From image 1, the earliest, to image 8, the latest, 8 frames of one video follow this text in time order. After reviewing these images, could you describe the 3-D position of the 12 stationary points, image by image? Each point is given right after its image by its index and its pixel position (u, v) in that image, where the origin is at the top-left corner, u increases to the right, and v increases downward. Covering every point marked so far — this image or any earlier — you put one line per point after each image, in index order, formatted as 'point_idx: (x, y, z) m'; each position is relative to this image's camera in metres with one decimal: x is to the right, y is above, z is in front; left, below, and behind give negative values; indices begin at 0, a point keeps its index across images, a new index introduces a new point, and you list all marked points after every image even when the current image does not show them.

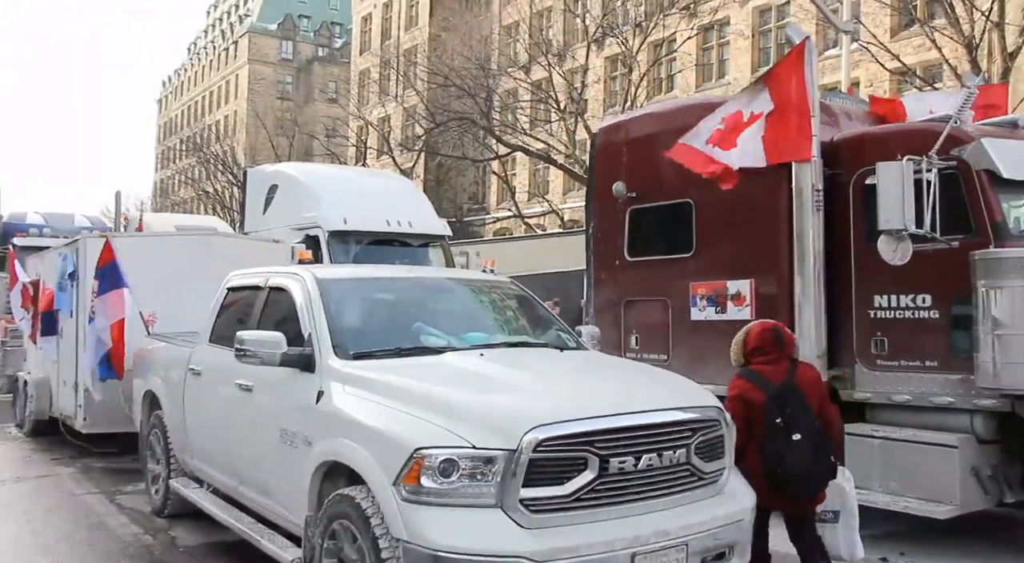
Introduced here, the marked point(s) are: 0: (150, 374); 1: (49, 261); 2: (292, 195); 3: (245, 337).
0: (-2.9, -0.7, +7.3) m
1: (-5.3, +0.2, +10.6) m
2: (-3.4, +1.3, +13.9) m
3: (-1.4, -0.3, +4.8) m
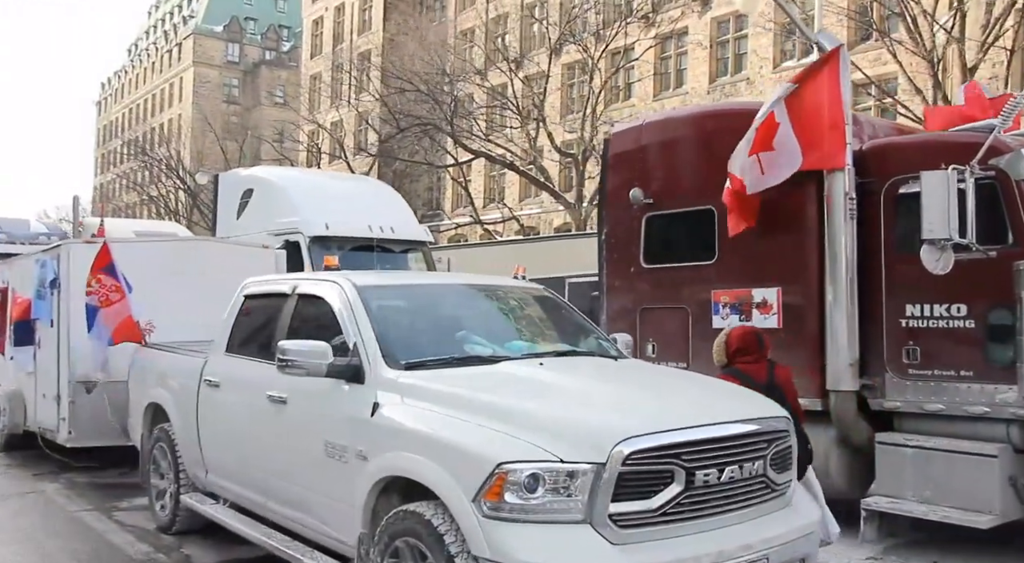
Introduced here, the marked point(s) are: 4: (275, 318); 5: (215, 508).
0: (-2.8, -0.8, +7.0) m
1: (-5.4, +0.2, +10.2) m
2: (-3.6, +1.2, +13.6) m
3: (-1.1, -0.3, +4.6) m
4: (-1.5, -0.2, +5.6) m
5: (-1.9, -1.5, +5.9) m
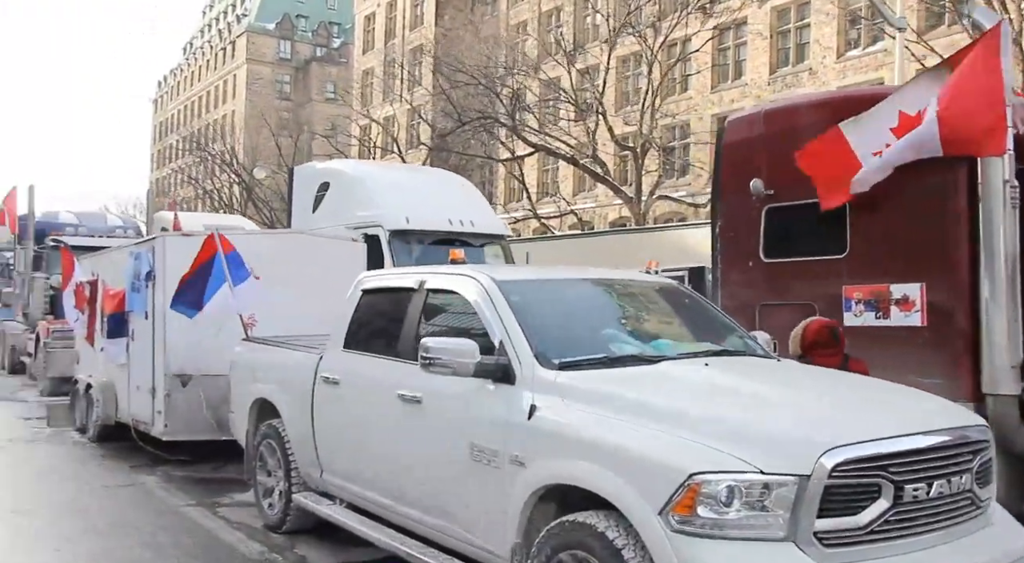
0: (-1.9, -0.7, +6.9) m
1: (-4.4, +0.2, +10.1) m
2: (-2.4, +1.3, +13.4) m
3: (-0.4, -0.3, +4.4) m
4: (-0.7, -0.2, +5.4) m
5: (-1.1, -1.4, +5.7) m
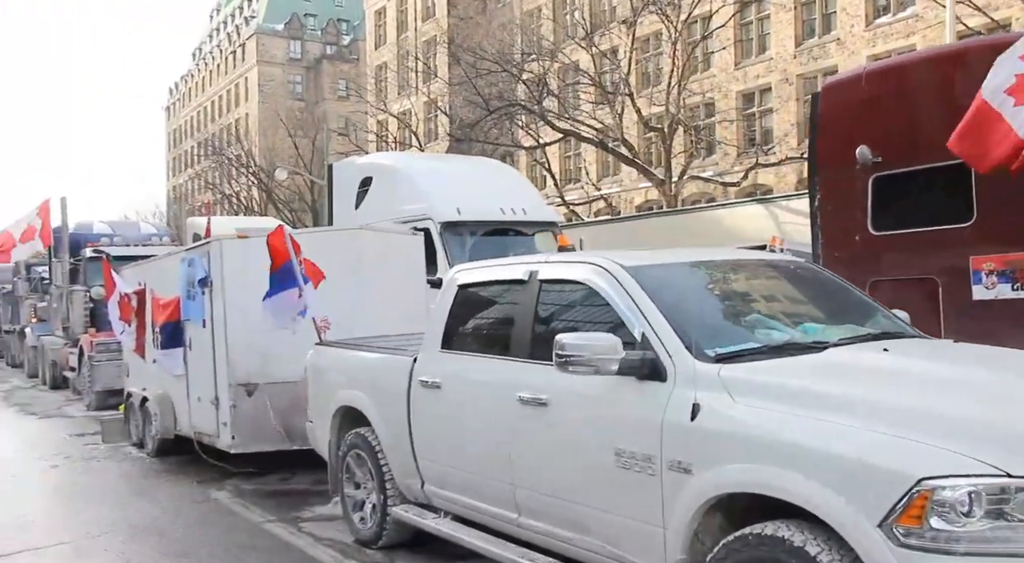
0: (-1.2, -0.7, +6.4) m
1: (-3.7, +0.1, +9.7) m
2: (-1.7, +1.4, +13.0) m
3: (+0.2, -0.3, +3.9) m
4: (0.0, -0.1, +4.9) m
5: (-0.4, -1.4, +5.3) m
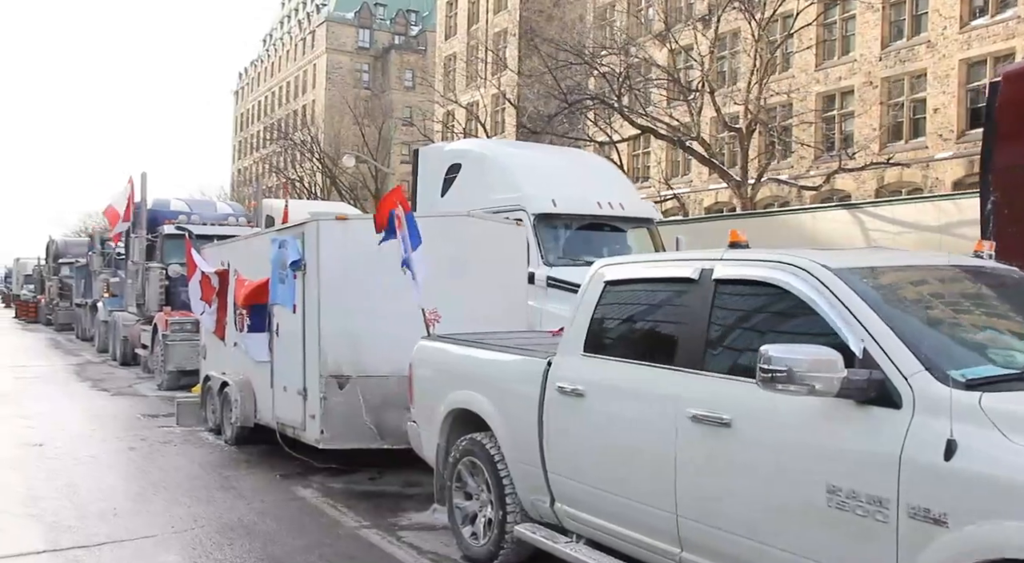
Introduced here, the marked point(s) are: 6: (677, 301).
0: (-0.4, -0.7, +5.9) m
1: (-2.6, +0.3, +9.3) m
2: (-0.4, +1.5, +12.4) m
3: (+1.0, -0.3, +3.3) m
4: (+0.8, -0.1, +4.3) m
5: (+0.3, -1.4, +4.7) m
6: (+0.8, -0.1, +4.3) m
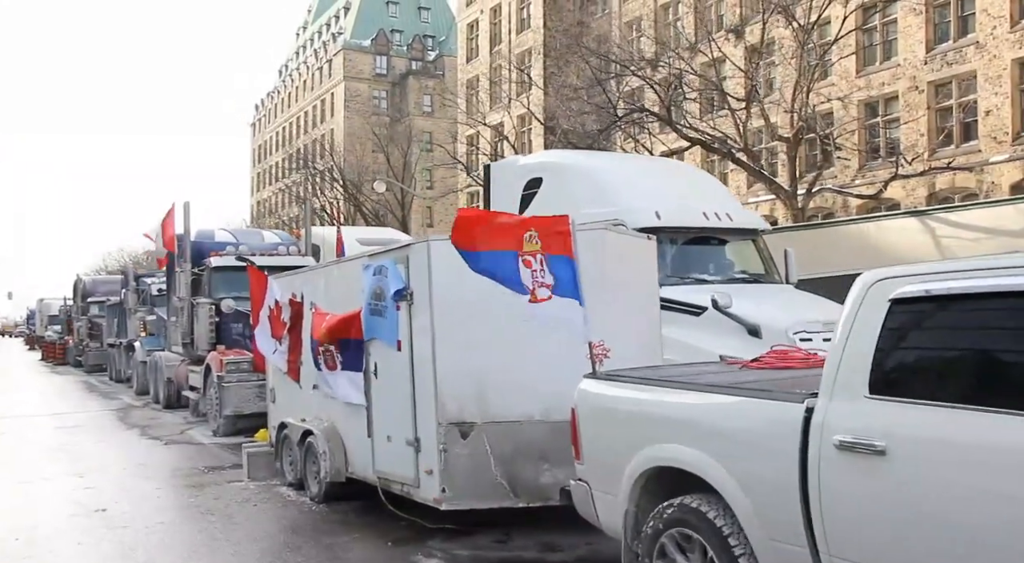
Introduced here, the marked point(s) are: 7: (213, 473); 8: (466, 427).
0: (+0.7, -0.8, +4.7) m
1: (-1.5, 0.0, +8.2) m
2: (+0.7, +1.2, +11.3) m
3: (+2.0, -0.3, +2.1) m
4: (+1.8, -0.2, +3.1) m
5: (+1.4, -1.5, +3.5) m
6: (+1.8, -0.1, +3.1) m
7: (-3.5, -2.3, +10.7) m
8: (-0.3, -1.1, +6.7) m
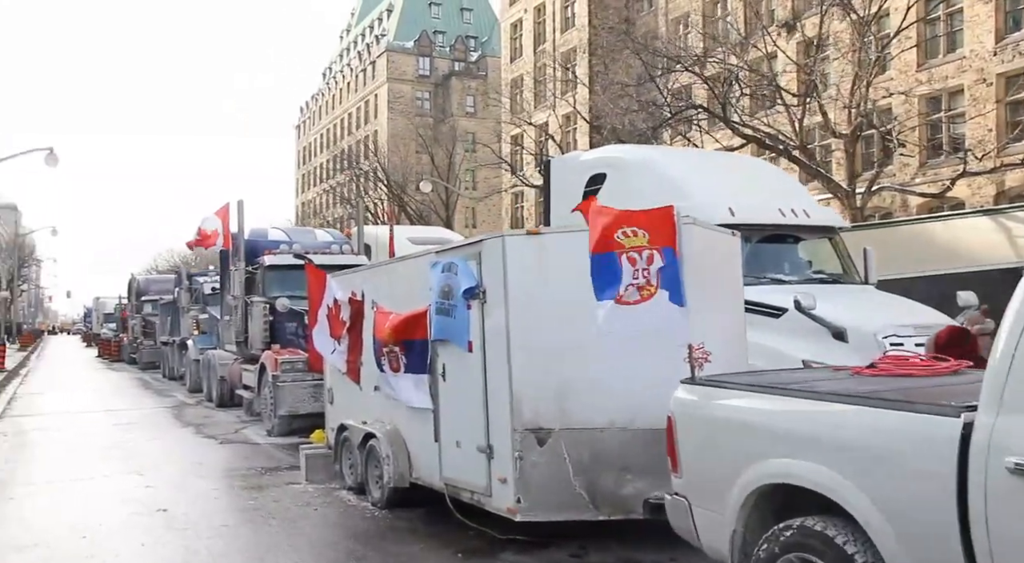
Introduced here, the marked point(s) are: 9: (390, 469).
0: (+1.1, -0.8, +4.3) m
1: (-0.9, 0.0, +7.9) m
2: (+1.5, +1.2, +10.9) m
3: (+2.3, -0.3, +1.6) m
4: (+2.2, -0.2, +2.7) m
5: (+1.8, -1.5, +3.0) m
6: (+2.2, -0.1, +2.6) m
7: (-2.8, -2.2, +10.5) m
8: (+0.2, -1.0, +6.3) m
9: (-1.1, -1.7, +8.1) m
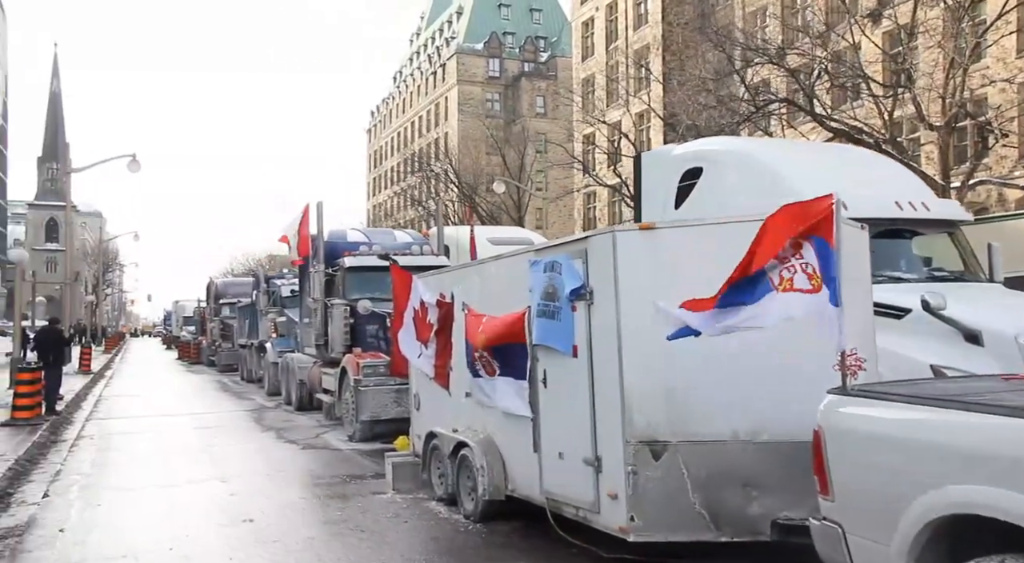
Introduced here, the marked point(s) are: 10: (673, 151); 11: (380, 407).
0: (+1.7, -0.8, +3.7) m
1: (0.0, 0.0, +7.4) m
2: (+2.5, +1.2, +10.3) m
3: (+2.7, -0.2, +1.0) m
4: (+2.6, -0.1, +2.0) m
5: (+2.3, -1.4, +2.4) m
6: (+2.6, -0.1, +2.0) m
7: (-1.8, -2.3, +10.2) m
8: (+0.9, -1.0, +5.8) m
9: (-0.2, -1.7, +7.7) m
10: (+2.0, +1.6, +11.3) m
11: (-1.9, -1.8, +12.8) m
